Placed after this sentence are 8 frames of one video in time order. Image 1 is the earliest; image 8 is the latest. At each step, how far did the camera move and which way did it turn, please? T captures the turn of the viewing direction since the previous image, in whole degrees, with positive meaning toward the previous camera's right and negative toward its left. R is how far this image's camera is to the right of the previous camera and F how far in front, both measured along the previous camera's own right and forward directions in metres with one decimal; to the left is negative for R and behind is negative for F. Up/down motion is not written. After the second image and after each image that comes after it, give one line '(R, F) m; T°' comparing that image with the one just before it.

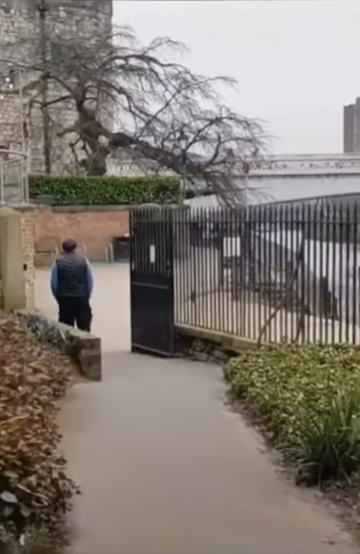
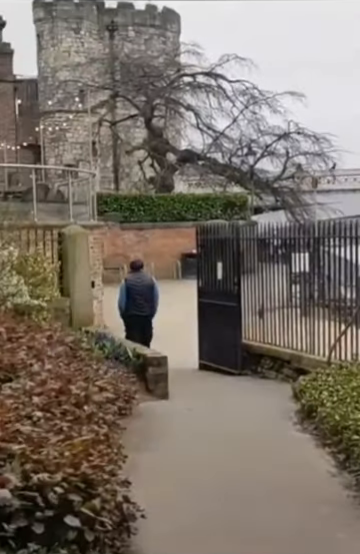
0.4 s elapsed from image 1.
(0.0, +0.1) m; -6°
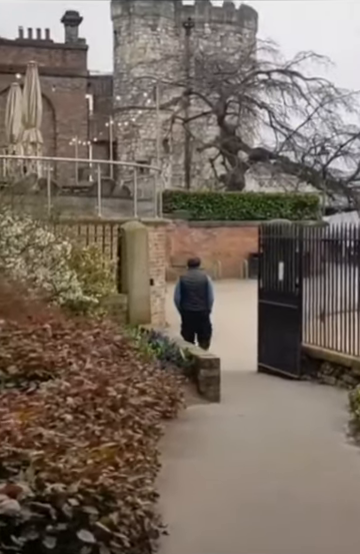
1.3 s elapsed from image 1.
(+0.2, +0.2) m; -6°
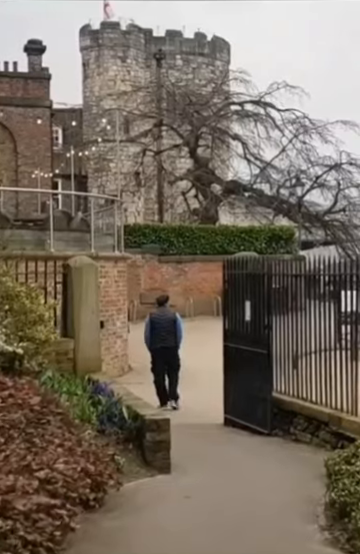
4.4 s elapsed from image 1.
(+0.4, +1.2) m; +2°
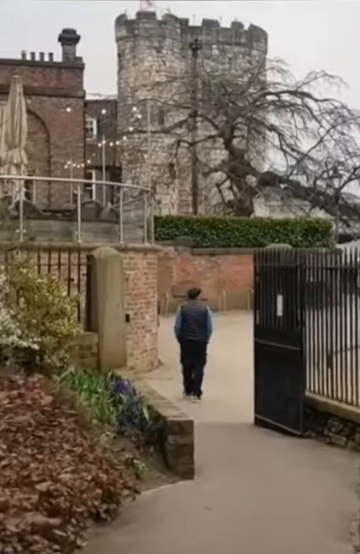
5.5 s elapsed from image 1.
(+0.1, +0.4) m; -3°
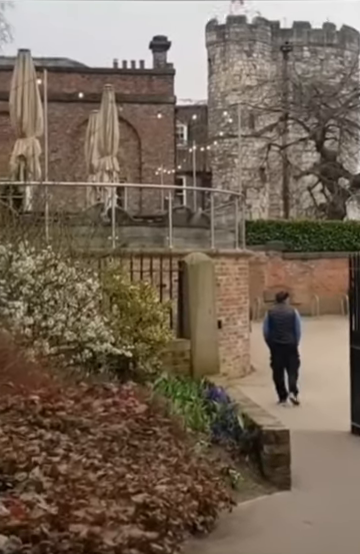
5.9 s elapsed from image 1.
(0.0, +0.1) m; -8°
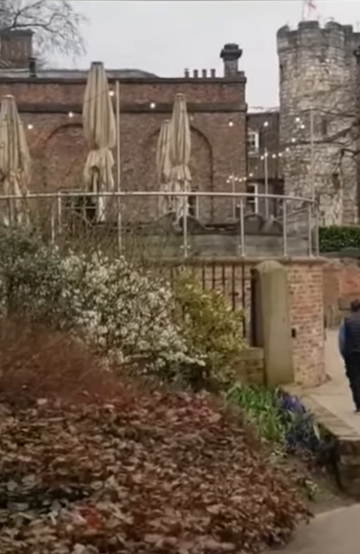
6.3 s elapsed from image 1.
(0.0, 0.0) m; -6°
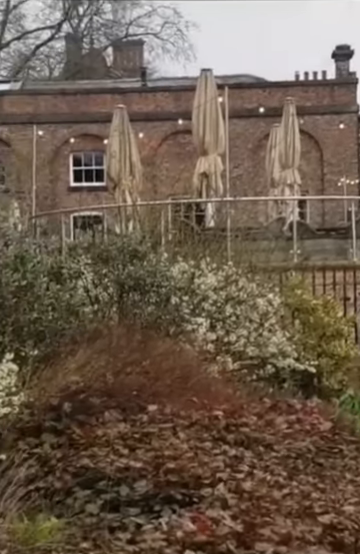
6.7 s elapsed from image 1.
(0.0, 0.0) m; -10°
